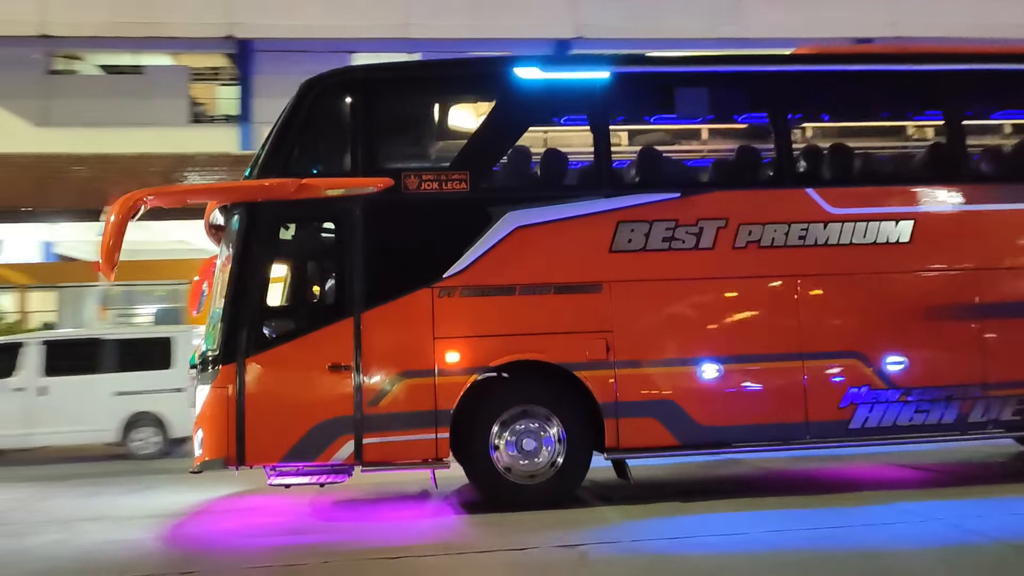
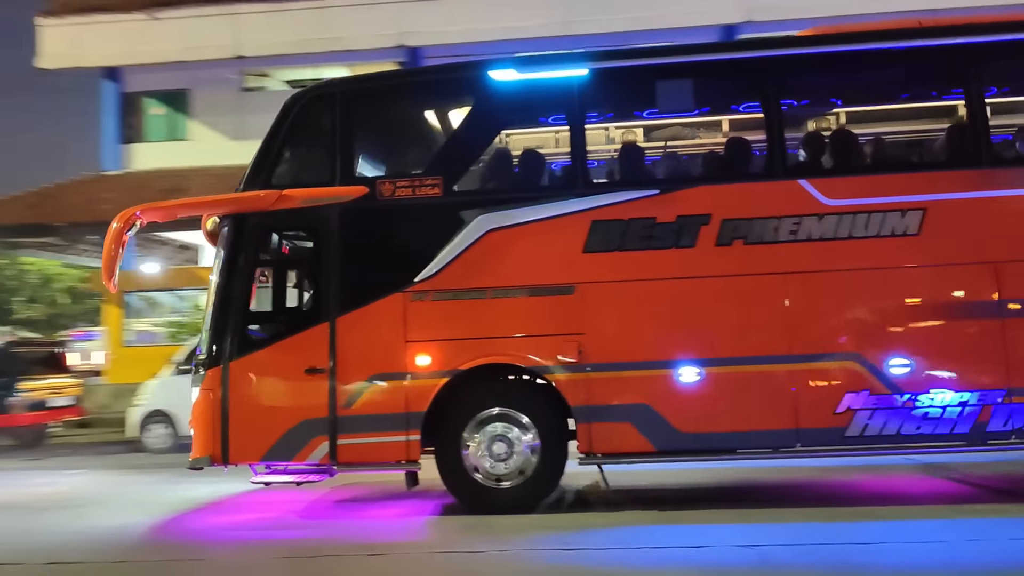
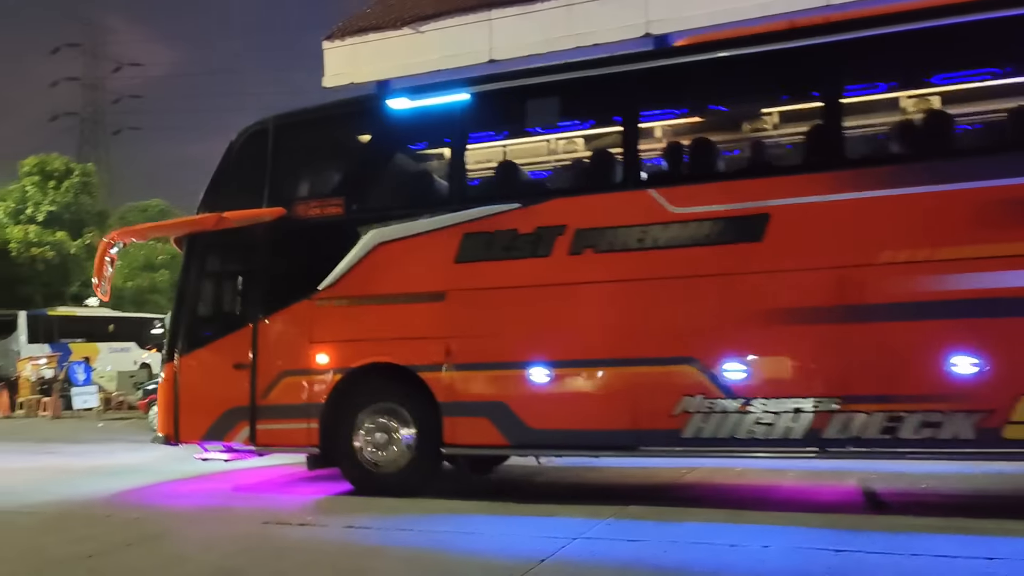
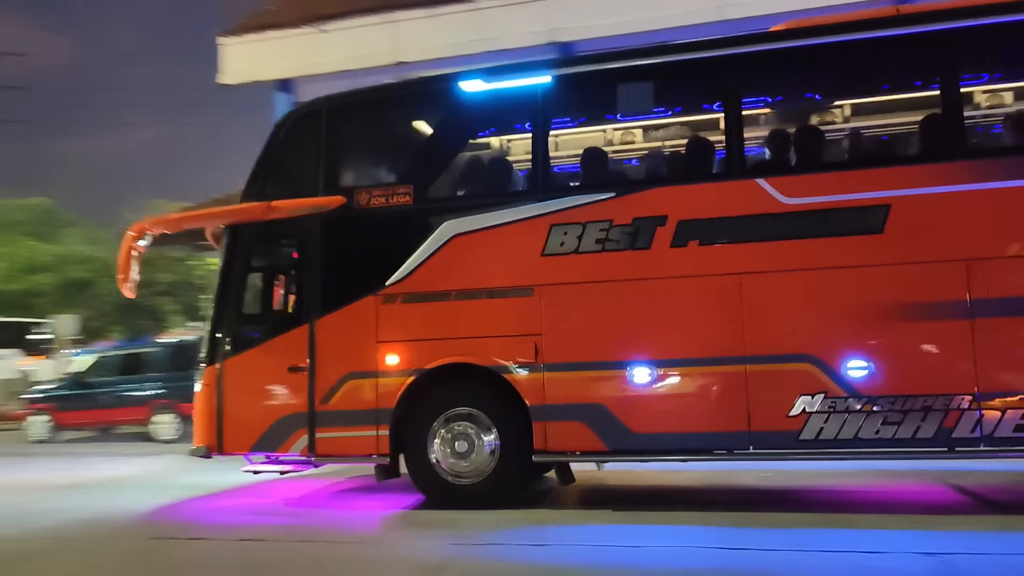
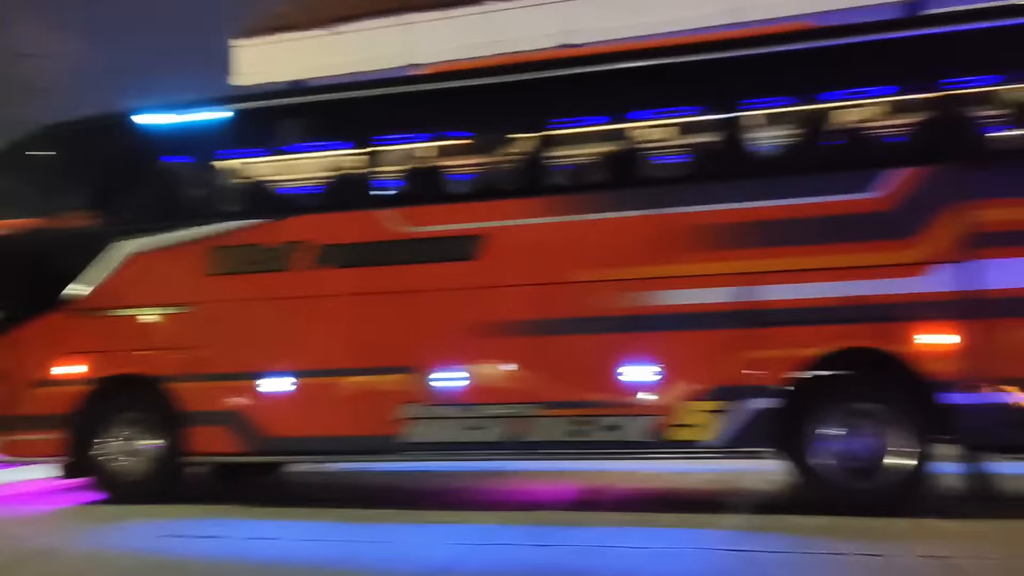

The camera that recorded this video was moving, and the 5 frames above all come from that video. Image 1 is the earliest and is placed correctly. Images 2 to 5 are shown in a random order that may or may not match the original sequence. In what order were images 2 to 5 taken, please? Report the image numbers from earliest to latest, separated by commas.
2, 4, 3, 5
